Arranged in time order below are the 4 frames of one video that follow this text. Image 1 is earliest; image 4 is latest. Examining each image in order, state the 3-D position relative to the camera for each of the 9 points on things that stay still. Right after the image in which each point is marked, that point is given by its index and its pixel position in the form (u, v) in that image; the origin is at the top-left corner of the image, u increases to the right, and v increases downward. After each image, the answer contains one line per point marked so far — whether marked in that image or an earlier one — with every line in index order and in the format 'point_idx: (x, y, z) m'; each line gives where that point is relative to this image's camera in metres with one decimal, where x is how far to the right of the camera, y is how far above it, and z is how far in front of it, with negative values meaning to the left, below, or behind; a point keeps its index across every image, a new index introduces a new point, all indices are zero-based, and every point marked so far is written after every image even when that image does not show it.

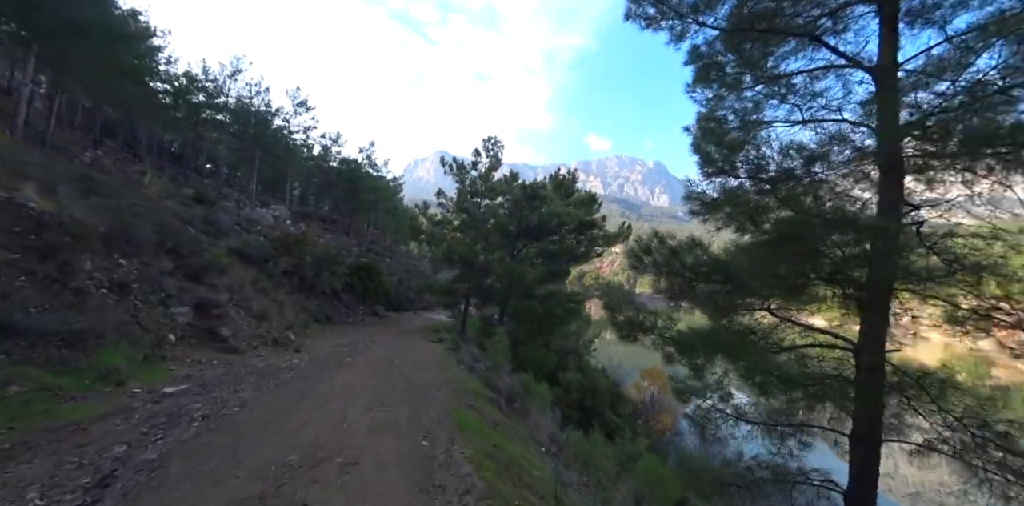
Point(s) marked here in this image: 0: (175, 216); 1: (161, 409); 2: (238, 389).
0: (-15.7, +1.8, +19.6) m
1: (-4.6, -2.0, +5.5) m
2: (-4.4, -2.2, +6.8) m
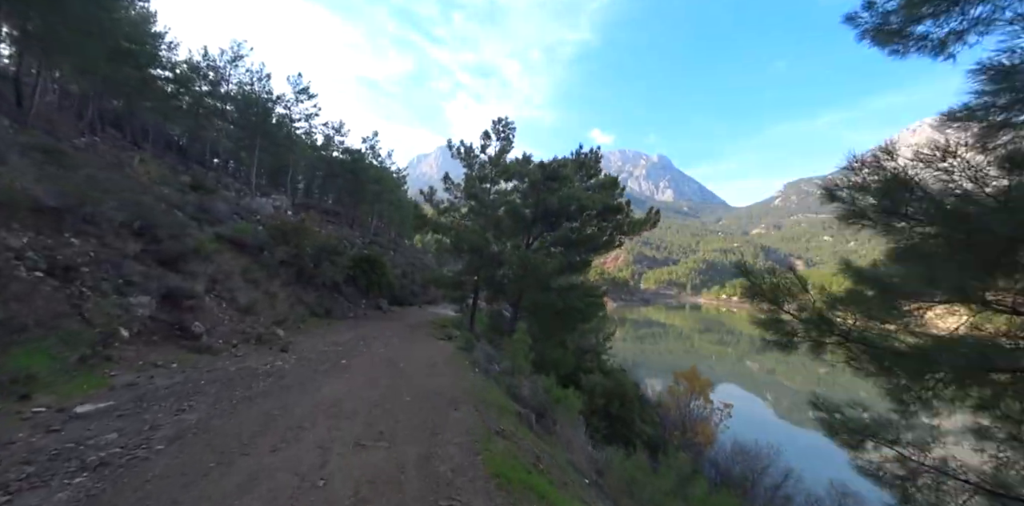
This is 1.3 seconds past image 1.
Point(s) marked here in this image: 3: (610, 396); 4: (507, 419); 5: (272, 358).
0: (-14.9, +2.3, +17.8) m
1: (-4.0, -1.7, +3.7) m
2: (-3.9, -1.8, +4.9) m
3: (+4.0, -5.8, +17.1) m
4: (-0.1, -2.7, +6.8) m
5: (-5.2, -2.2, +9.0) m
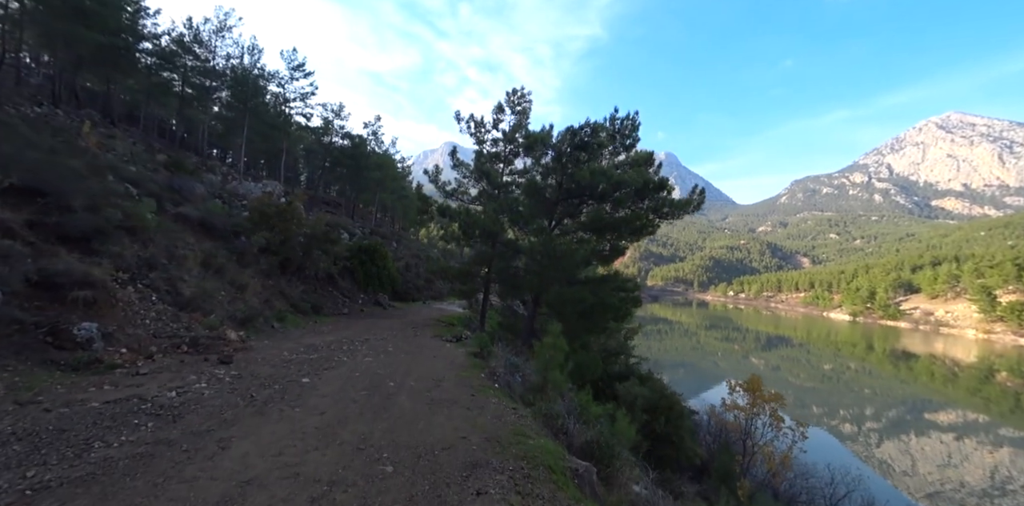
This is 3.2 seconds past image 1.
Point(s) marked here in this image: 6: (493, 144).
0: (-14.2, +2.9, +14.9) m
1: (-3.5, -1.2, +0.7) m
2: (-3.3, -1.3, +1.9) m
3: (+4.7, -5.2, +14.0) m
4: (+0.5, -2.2, +3.8) m
5: (-4.5, -1.8, +6.0) m
6: (-0.9, +5.0, +19.0) m
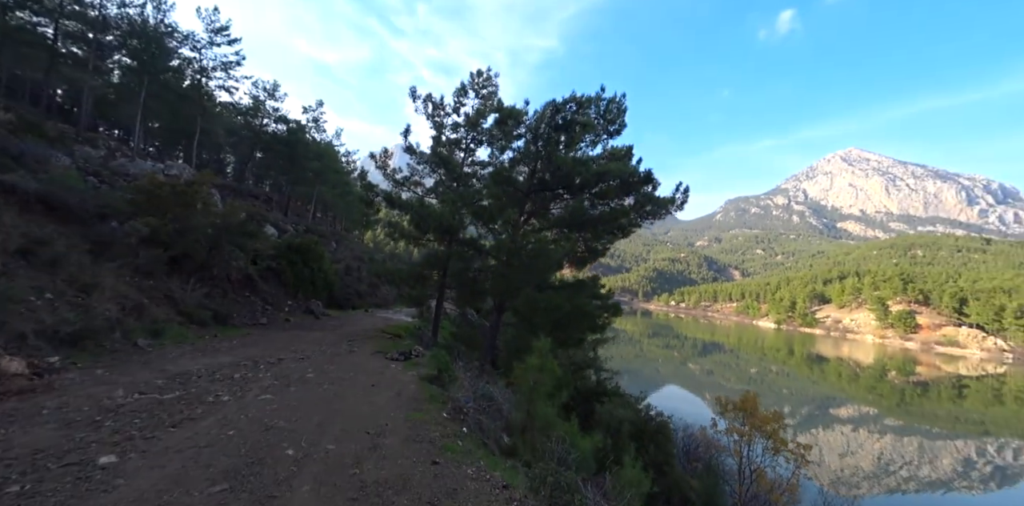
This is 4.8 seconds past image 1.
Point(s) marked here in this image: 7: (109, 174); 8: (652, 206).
0: (-15.1, +3.2, +10.6) m
1: (-2.8, -0.8, -2.4) m
2: (-2.8, -0.9, -1.1) m
3: (+3.7, -5.2, +11.7) m
4: (+0.8, -1.9, +1.2) m
5: (-4.5, -1.4, +2.8) m
6: (-2.3, +5.1, +16.2) m
7: (-16.9, +3.3, +17.7) m
8: (+5.1, +1.8, +14.8) m
